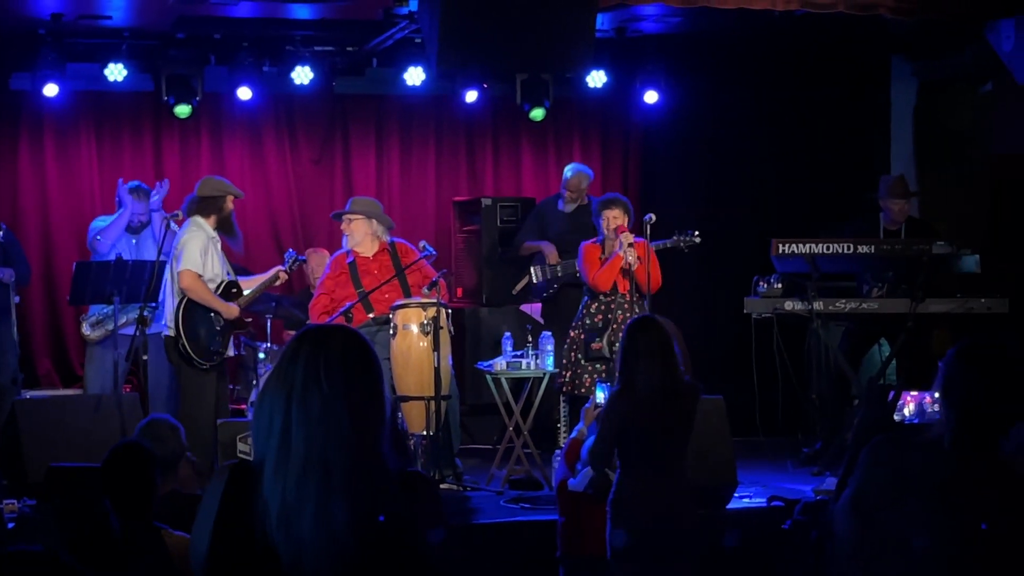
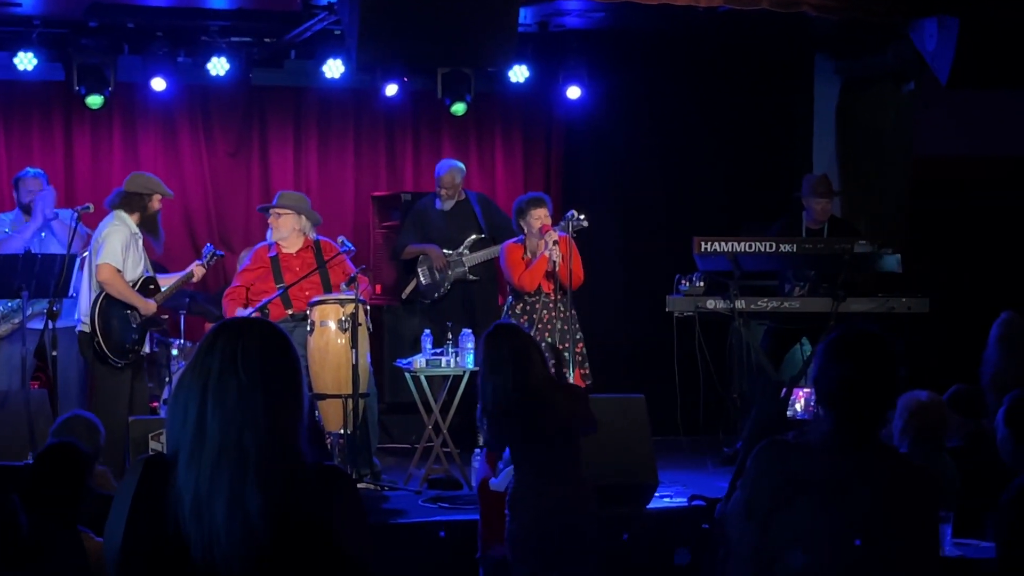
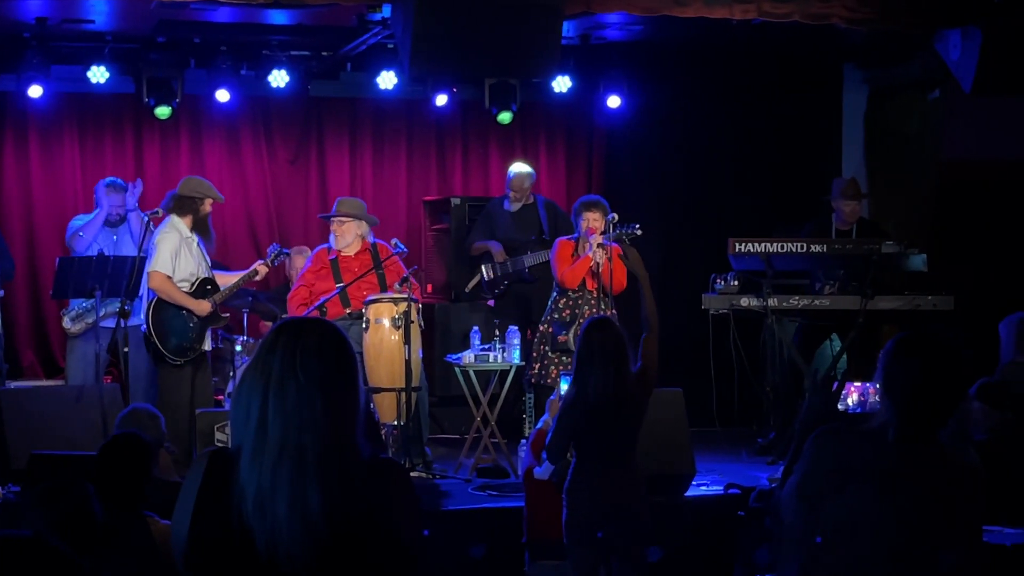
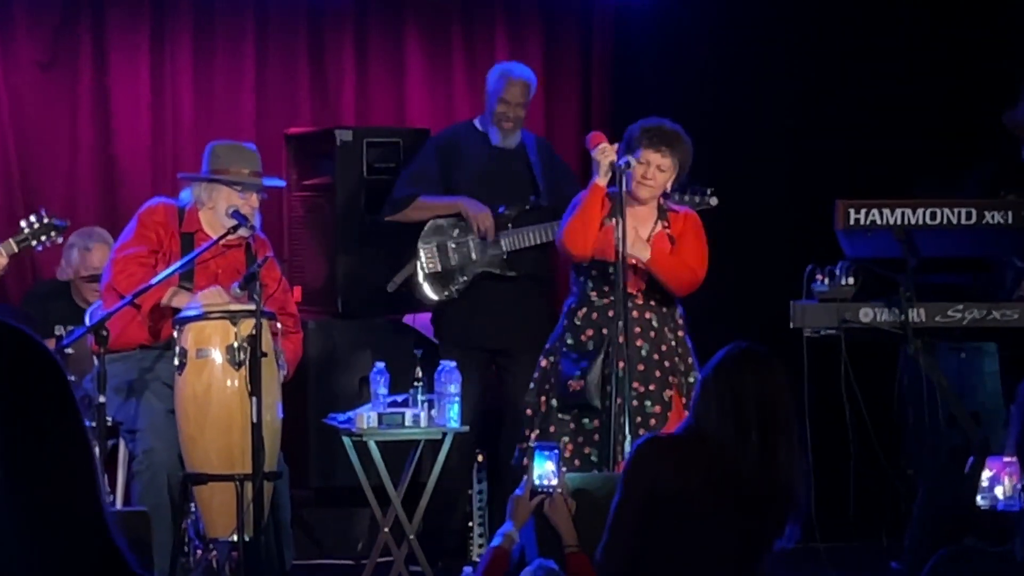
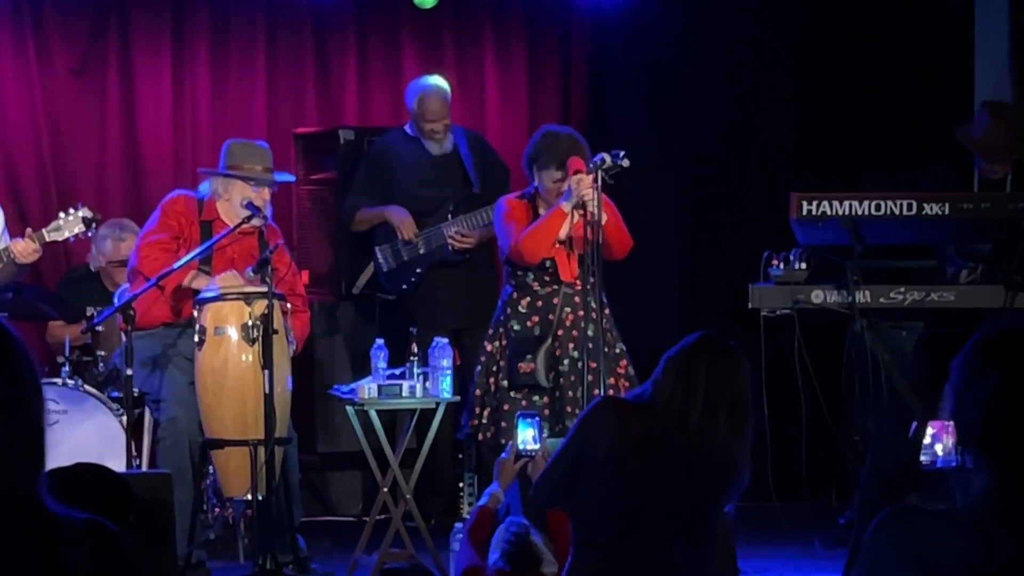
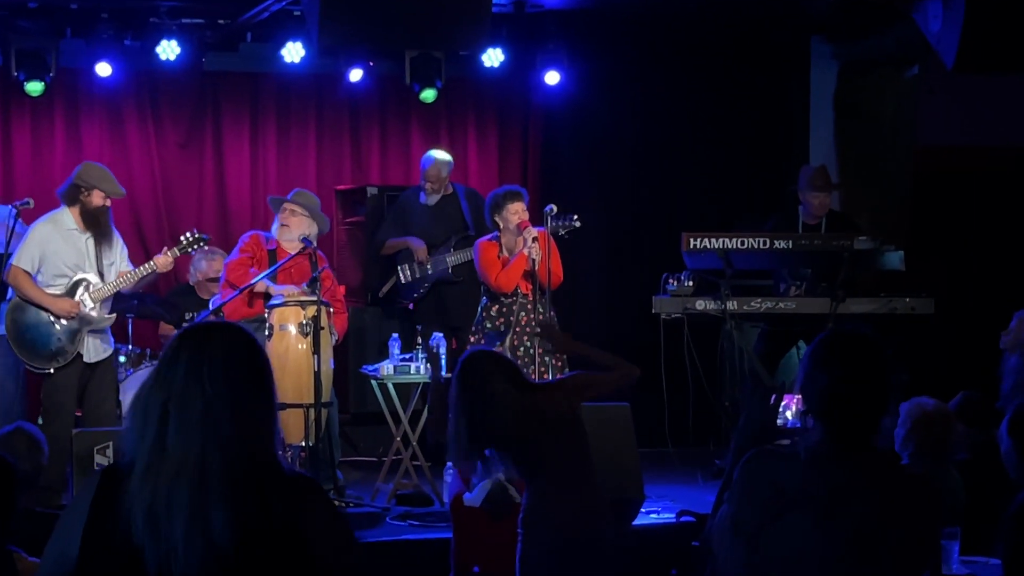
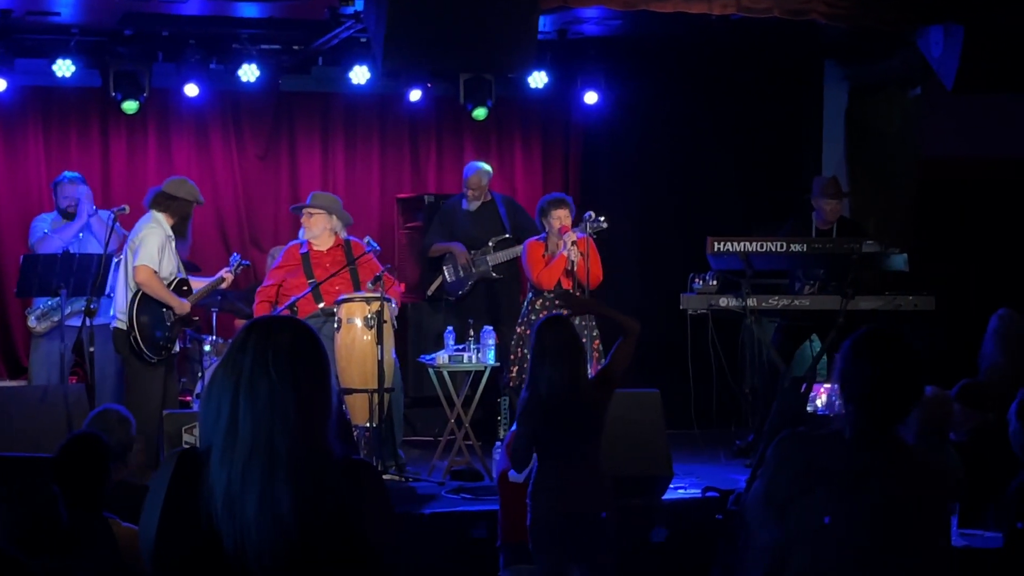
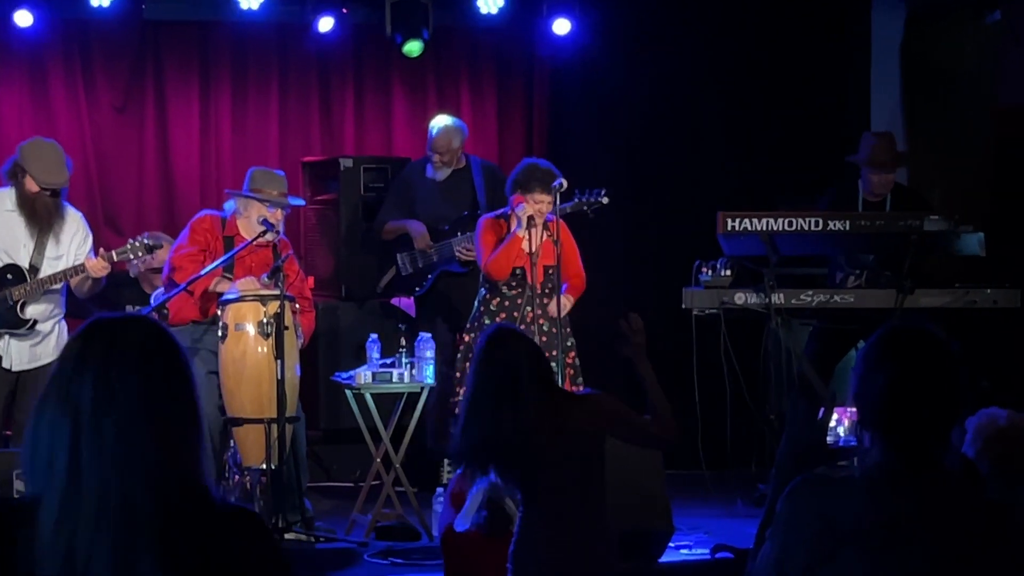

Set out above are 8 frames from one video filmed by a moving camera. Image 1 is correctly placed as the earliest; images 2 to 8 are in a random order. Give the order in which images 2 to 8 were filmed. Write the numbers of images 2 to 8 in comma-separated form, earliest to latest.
3, 7, 2, 6, 8, 5, 4
